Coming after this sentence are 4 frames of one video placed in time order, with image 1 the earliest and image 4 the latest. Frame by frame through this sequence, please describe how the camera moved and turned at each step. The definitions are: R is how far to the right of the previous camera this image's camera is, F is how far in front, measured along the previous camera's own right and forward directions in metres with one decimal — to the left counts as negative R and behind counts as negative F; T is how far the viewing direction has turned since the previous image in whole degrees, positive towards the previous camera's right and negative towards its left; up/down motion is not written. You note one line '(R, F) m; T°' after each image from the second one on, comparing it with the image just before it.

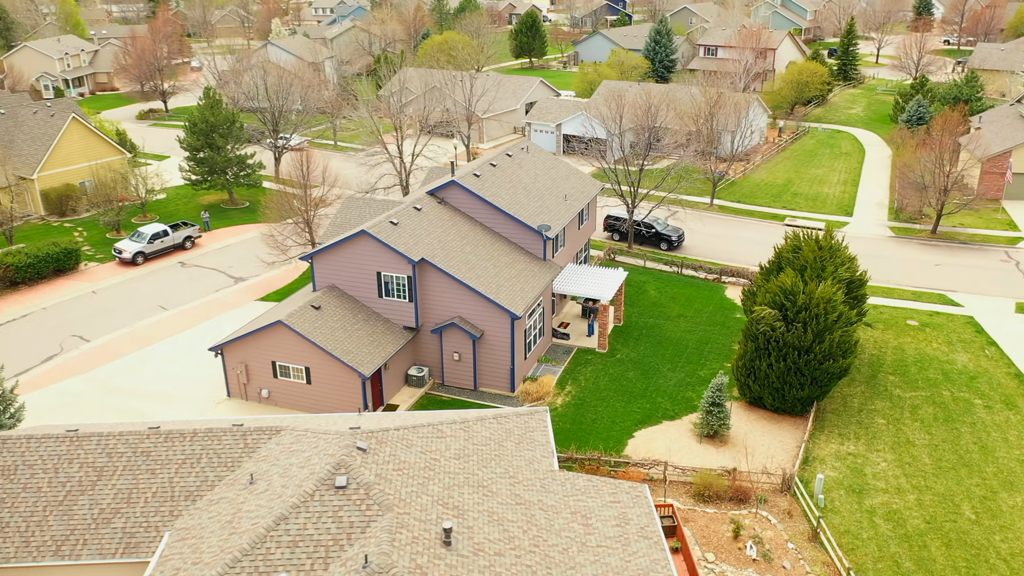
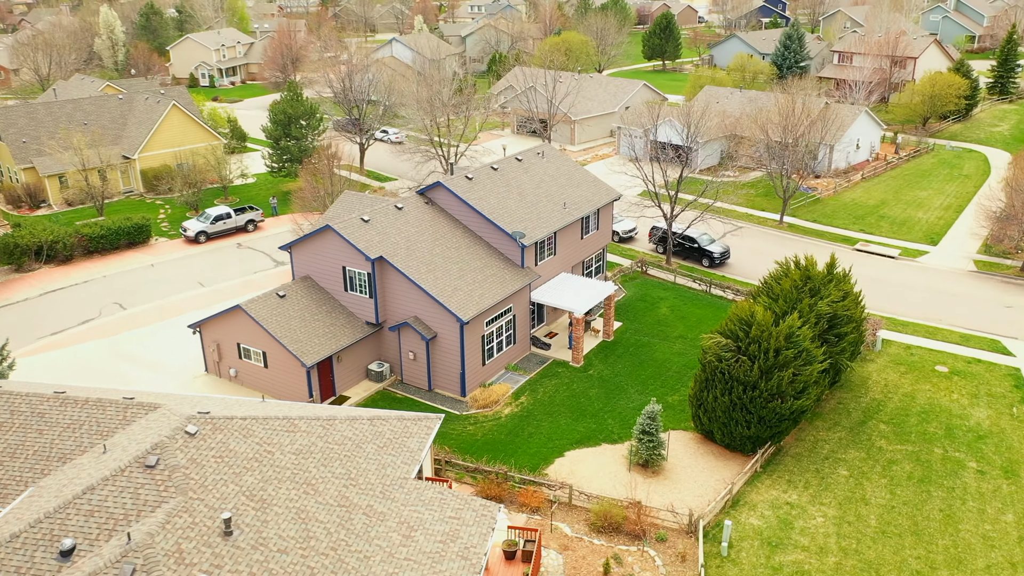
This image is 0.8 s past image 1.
(+6.9, +0.9) m; -12°
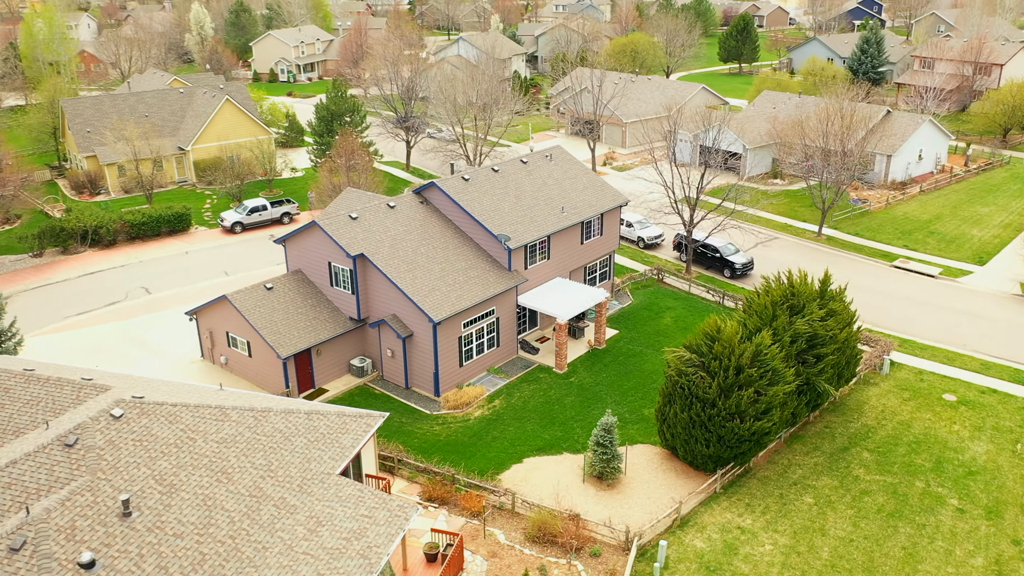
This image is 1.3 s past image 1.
(+3.8, +0.3) m; -6°
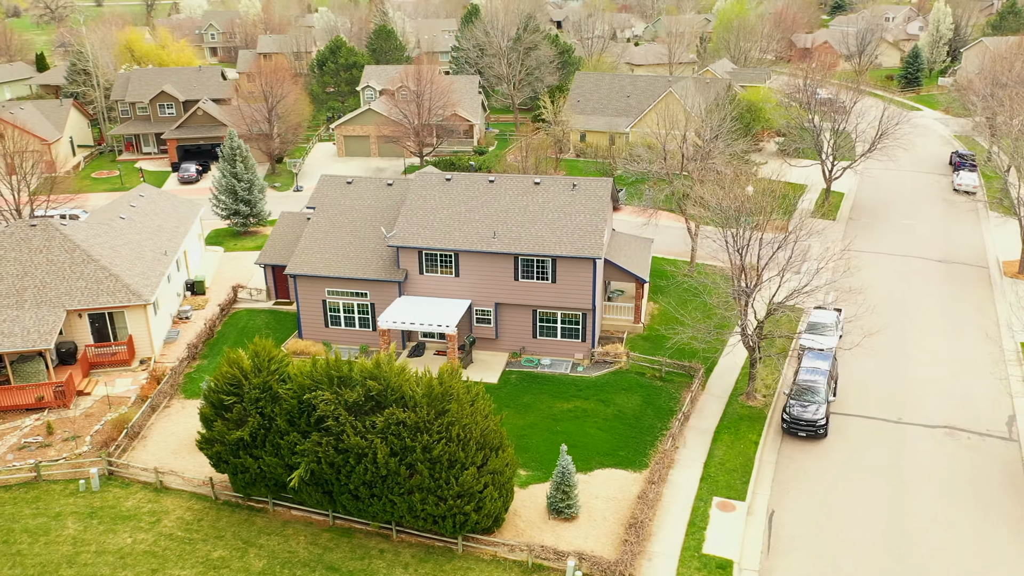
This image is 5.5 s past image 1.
(+27.4, +16.7) m; -57°
